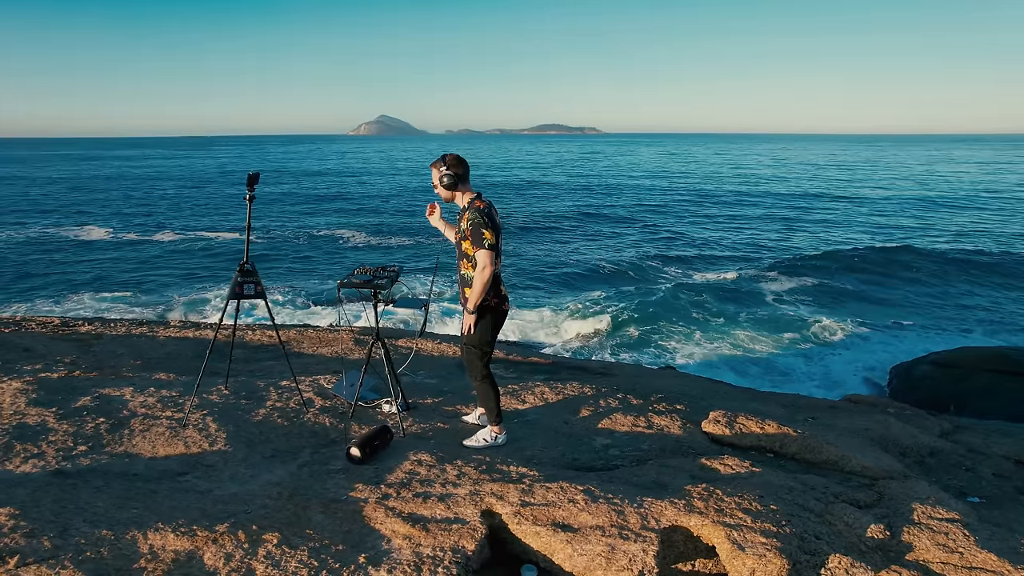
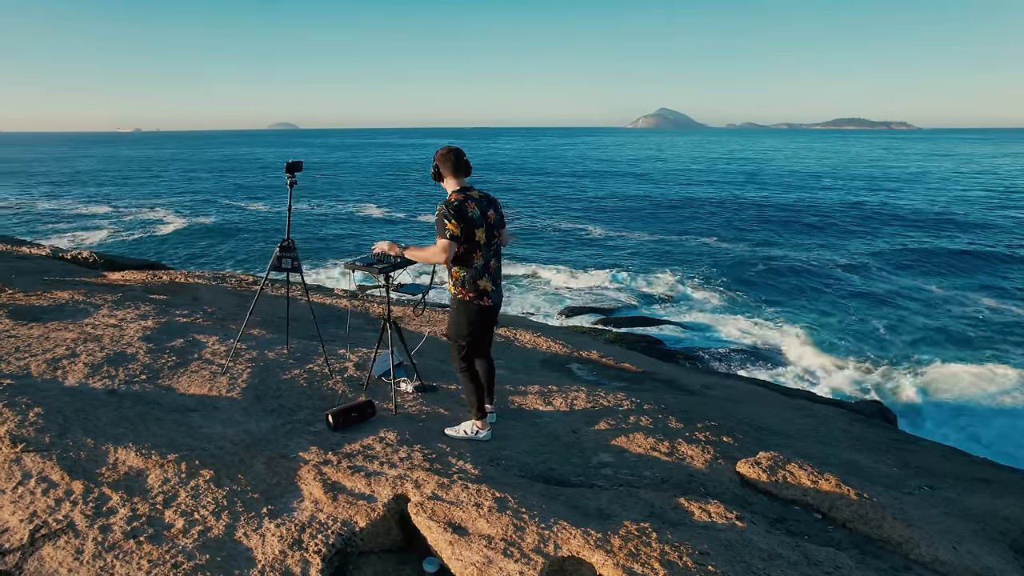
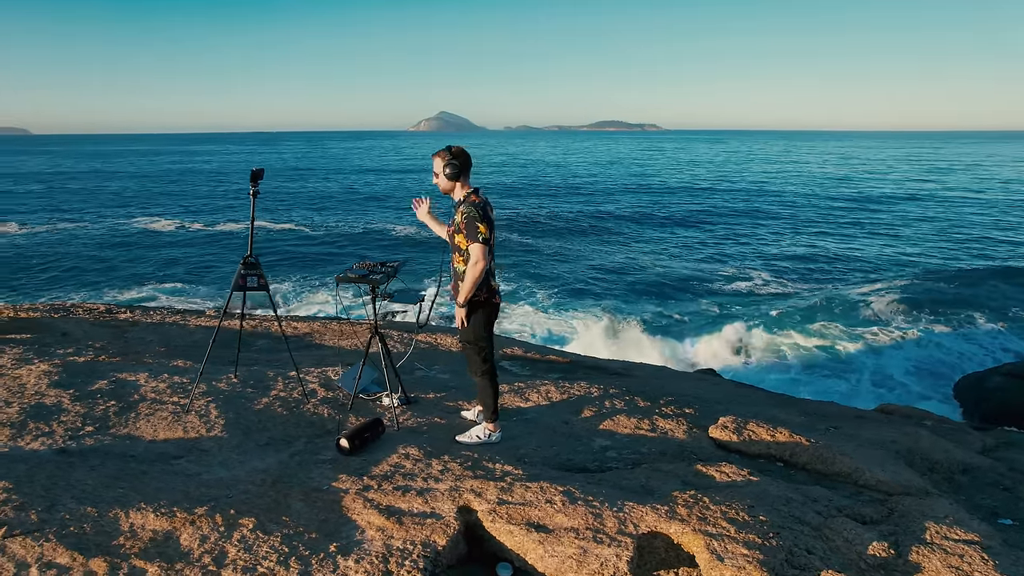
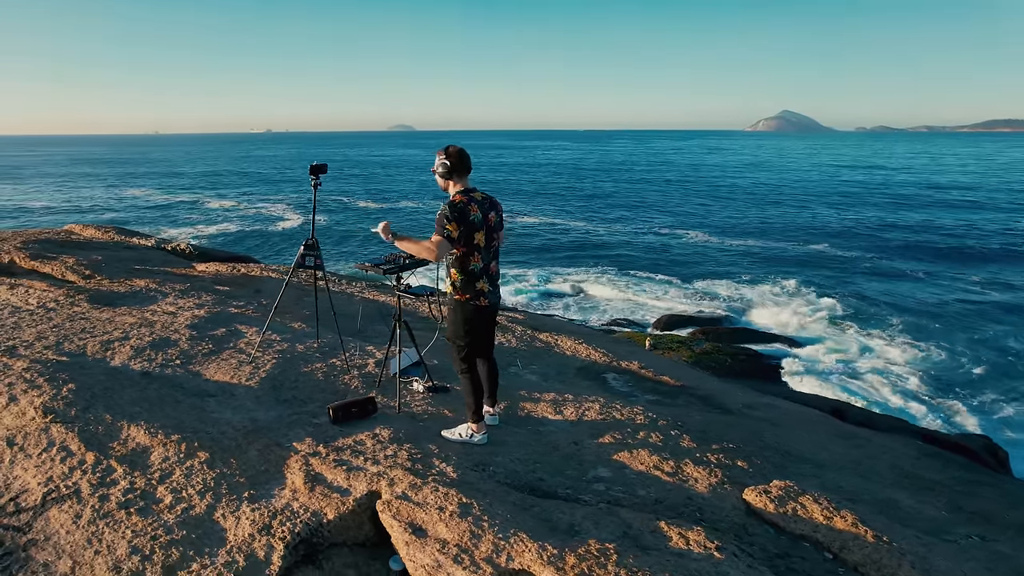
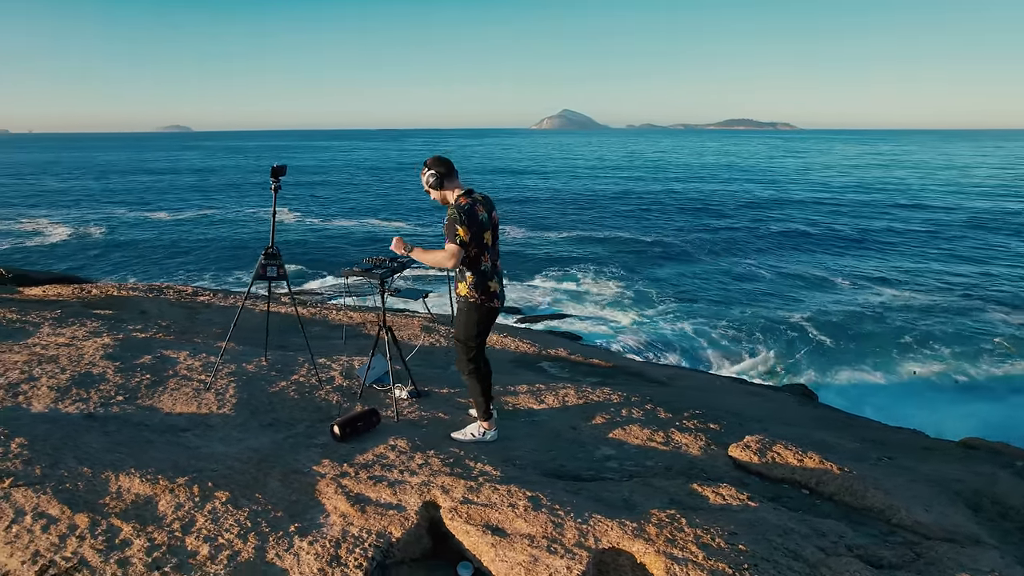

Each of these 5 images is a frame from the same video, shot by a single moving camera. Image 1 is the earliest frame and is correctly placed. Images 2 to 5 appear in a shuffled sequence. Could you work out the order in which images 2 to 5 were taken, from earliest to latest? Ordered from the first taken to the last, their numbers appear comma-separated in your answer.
3, 5, 2, 4
